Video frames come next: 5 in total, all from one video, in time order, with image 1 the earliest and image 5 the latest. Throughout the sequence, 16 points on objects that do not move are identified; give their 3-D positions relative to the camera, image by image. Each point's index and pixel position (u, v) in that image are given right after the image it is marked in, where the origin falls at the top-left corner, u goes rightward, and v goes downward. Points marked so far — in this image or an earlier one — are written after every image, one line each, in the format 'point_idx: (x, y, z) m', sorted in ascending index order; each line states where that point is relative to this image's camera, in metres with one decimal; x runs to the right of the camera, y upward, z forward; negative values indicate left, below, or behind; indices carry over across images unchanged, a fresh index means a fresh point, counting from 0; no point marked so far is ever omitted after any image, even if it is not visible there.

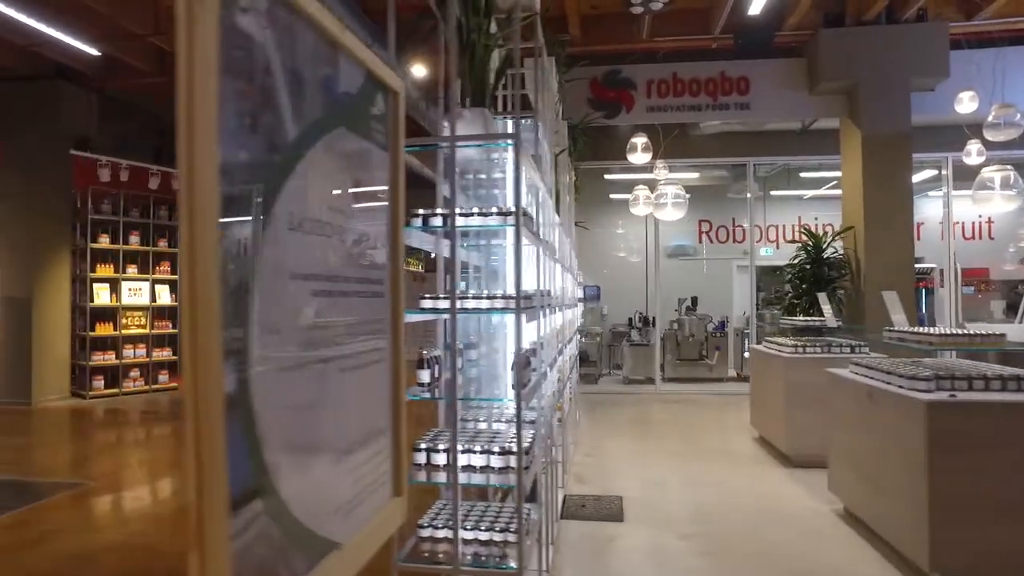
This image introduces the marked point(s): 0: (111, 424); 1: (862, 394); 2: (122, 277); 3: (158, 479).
0: (-4.5, -1.5, +7.2) m
1: (+1.8, -0.5, +3.3) m
2: (-4.7, +0.1, +8.0) m
3: (-3.0, -1.6, +5.6) m
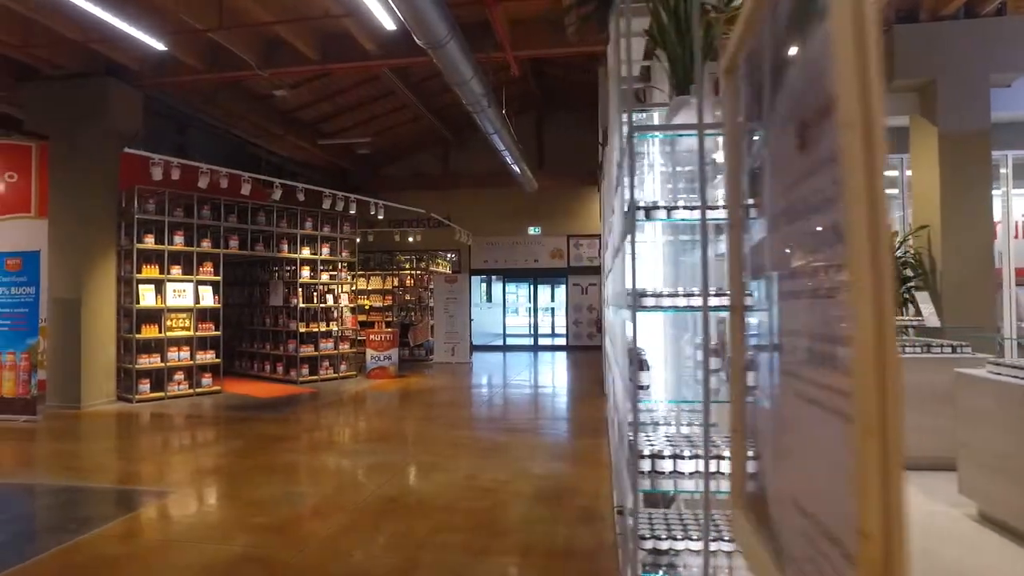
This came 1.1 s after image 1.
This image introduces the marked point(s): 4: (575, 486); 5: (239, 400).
0: (-3.9, -1.5, +7.0) m
1: (+2.4, -0.5, +3.2) m
2: (-4.1, +0.1, +7.8) m
3: (-2.3, -1.6, +5.5) m
4: (+0.5, -1.3, +4.5) m
5: (-3.4, -1.4, +8.3) m
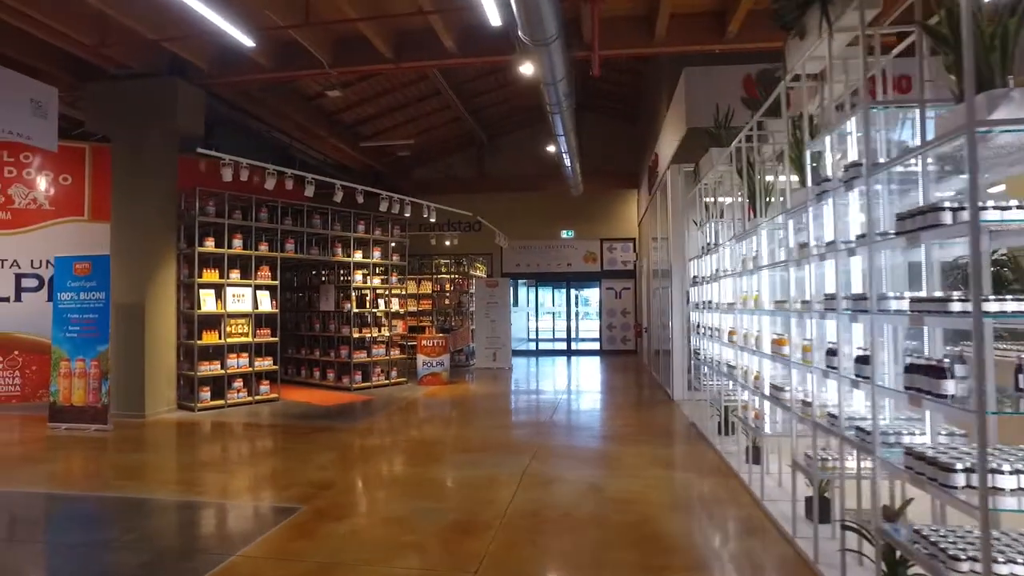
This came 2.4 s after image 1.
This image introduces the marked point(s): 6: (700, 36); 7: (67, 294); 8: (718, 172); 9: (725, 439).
0: (-3.0, -1.5, +6.8) m
1: (+3.3, -0.5, +3.1) m
2: (-3.3, +0.1, +7.6) m
3: (-1.5, -1.6, +5.3) m
4: (+1.3, -1.4, +4.3) m
5: (-2.6, -1.5, +8.1) m
6: (+1.8, +2.4, +6.3) m
7: (-4.4, -0.1, +6.5) m
8: (+1.7, +1.0, +5.5) m
9: (+1.9, -1.3, +5.8) m
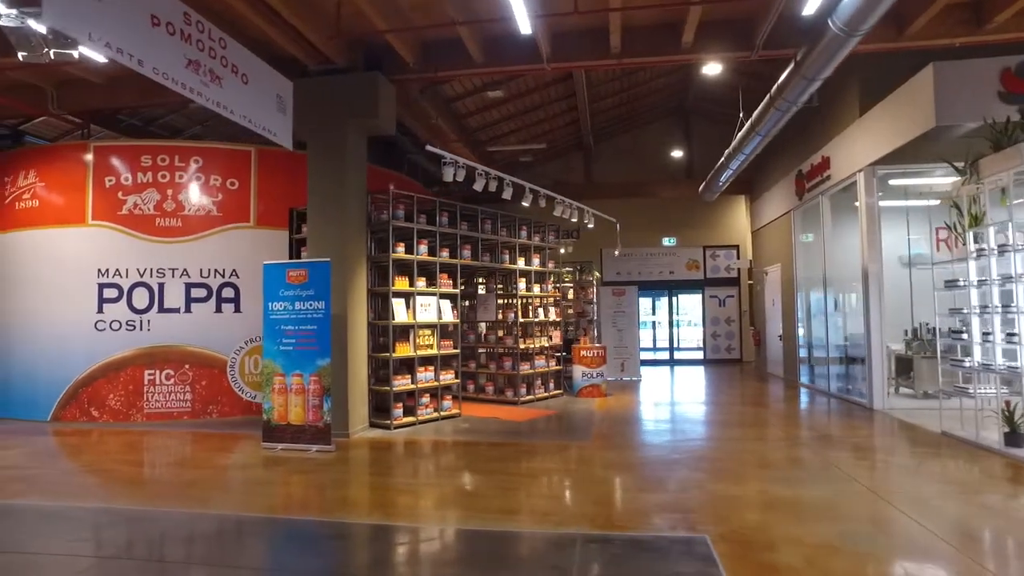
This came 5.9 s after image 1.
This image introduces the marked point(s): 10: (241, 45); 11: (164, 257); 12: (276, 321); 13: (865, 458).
0: (-0.8, -1.6, +6.4) m
1: (+5.5, -0.5, +2.7) m
2: (-1.1, 0.0, +7.2) m
3: (+0.8, -1.7, +4.9) m
4: (+3.6, -1.4, +4.0) m
5: (-0.4, -1.6, +7.7) m
6: (+4.0, +2.3, +6.0) m
7: (-2.1, -0.1, +6.1) m
8: (+4.0, +0.9, +5.2) m
9: (+4.1, -1.3, +5.4) m
10: (-2.0, +1.8, +4.8) m
11: (-4.0, +0.3, +7.6) m
12: (-2.2, -0.3, +6.1) m
13: (+3.1, -1.5, +5.9) m
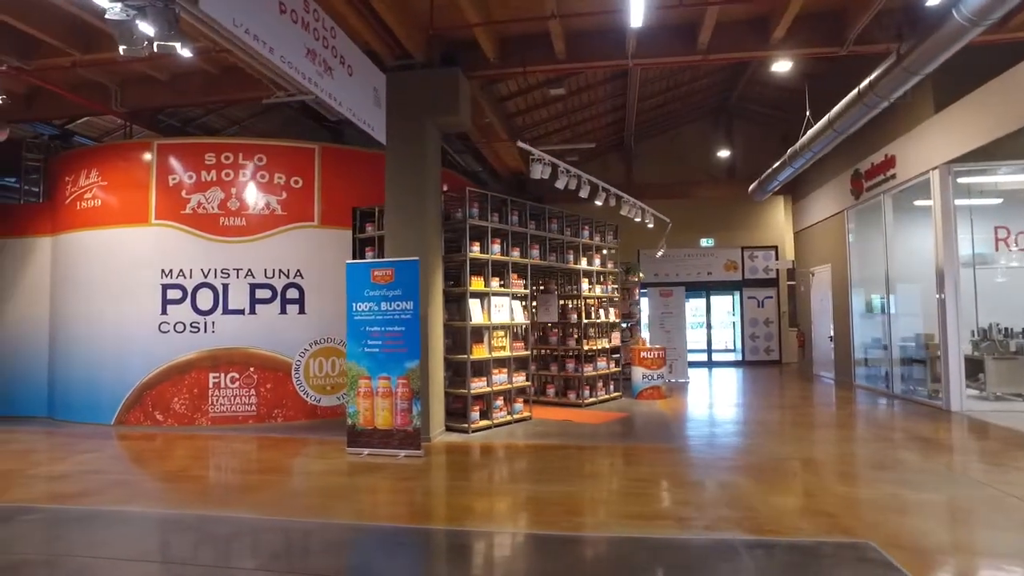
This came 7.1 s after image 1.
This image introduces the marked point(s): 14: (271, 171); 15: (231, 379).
0: (0.0, -1.6, +6.3) m
1: (+6.4, -0.5, +2.6) m
2: (-0.3, 0.0, +7.1) m
3: (+1.6, -1.7, +4.8) m
4: (+4.4, -1.4, +3.8) m
5: (+0.4, -1.6, +7.5) m
6: (+4.8, +2.4, +5.9) m
7: (-1.3, -0.1, +5.9) m
8: (+4.8, +1.0, +5.1) m
9: (+5.0, -1.3, +5.3) m
10: (-1.2, +1.8, +4.7) m
11: (-3.2, +0.3, +7.4) m
12: (-1.4, -0.3, +5.9) m
13: (+4.0, -1.5, +5.8) m
14: (-2.7, +1.3, +7.5) m
15: (-3.1, -1.0, +7.3) m
